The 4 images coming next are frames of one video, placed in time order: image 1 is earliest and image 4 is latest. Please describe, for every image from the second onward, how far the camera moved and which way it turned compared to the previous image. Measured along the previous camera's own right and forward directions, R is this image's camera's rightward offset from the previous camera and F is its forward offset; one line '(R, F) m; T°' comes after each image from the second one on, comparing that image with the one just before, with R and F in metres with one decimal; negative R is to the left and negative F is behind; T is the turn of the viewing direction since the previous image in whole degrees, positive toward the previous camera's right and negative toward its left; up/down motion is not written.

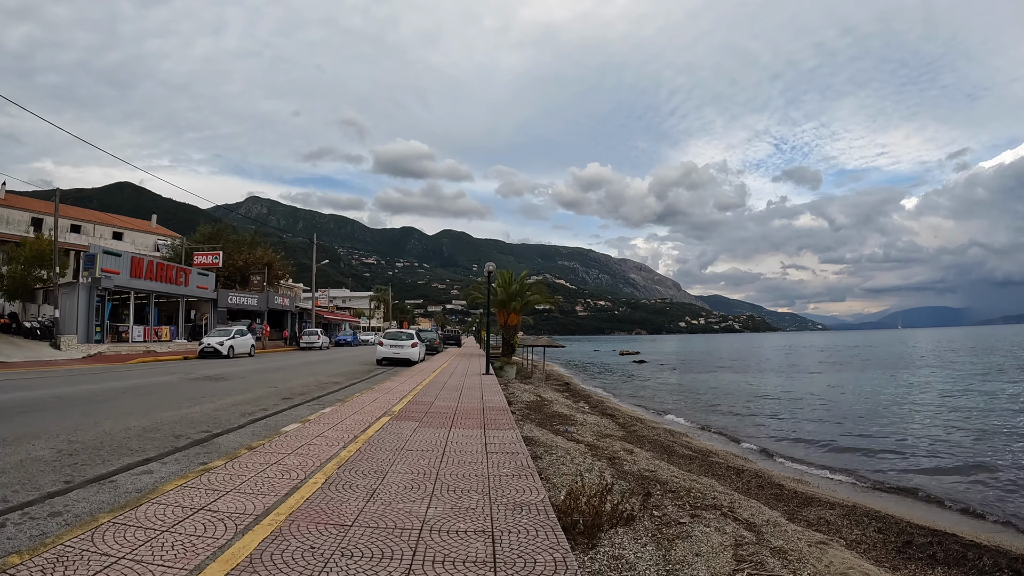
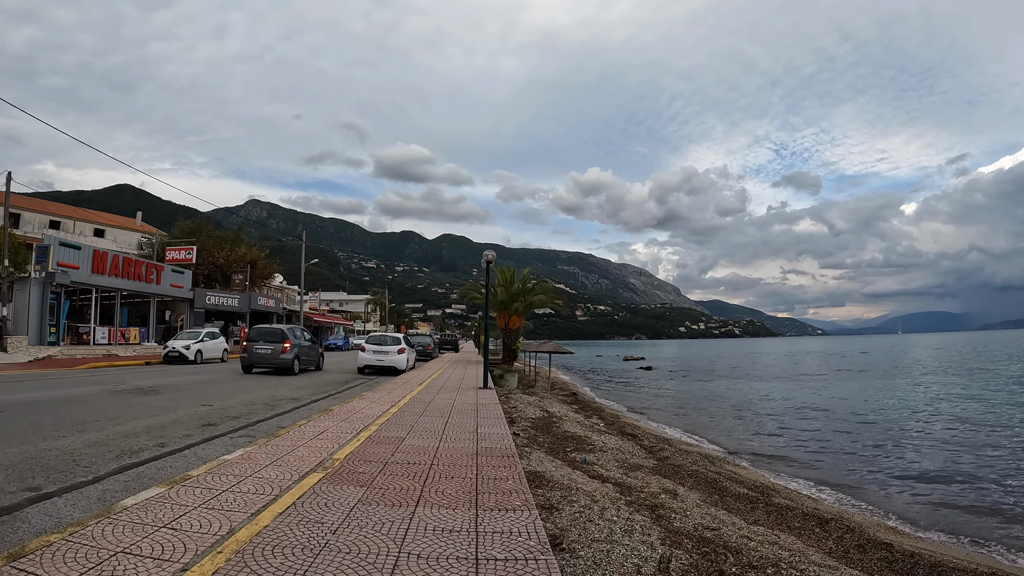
(0.0, +1.0) m; 0°
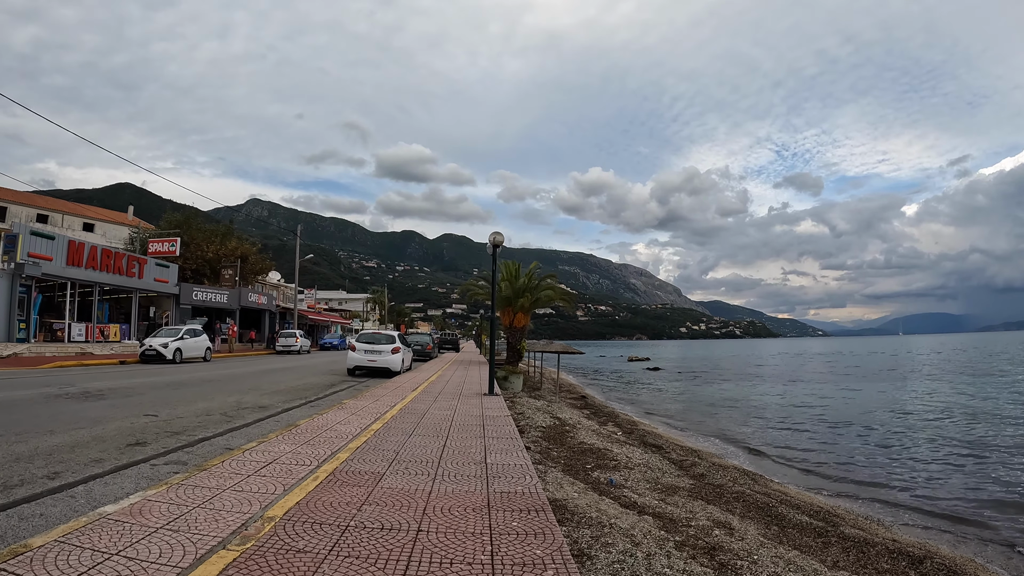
(-0.1, +0.6) m; 0°
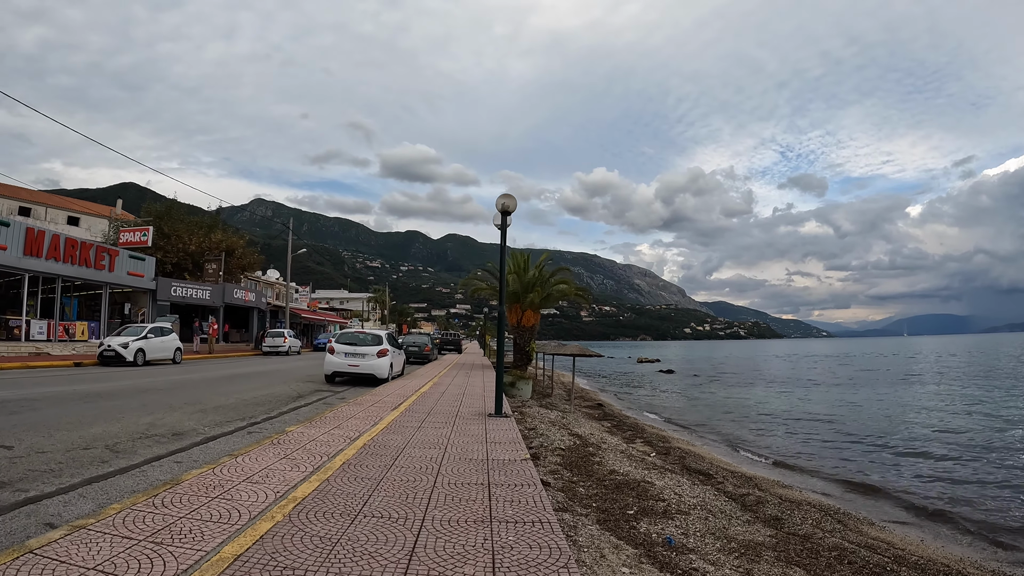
(0.0, +0.9) m; 0°
